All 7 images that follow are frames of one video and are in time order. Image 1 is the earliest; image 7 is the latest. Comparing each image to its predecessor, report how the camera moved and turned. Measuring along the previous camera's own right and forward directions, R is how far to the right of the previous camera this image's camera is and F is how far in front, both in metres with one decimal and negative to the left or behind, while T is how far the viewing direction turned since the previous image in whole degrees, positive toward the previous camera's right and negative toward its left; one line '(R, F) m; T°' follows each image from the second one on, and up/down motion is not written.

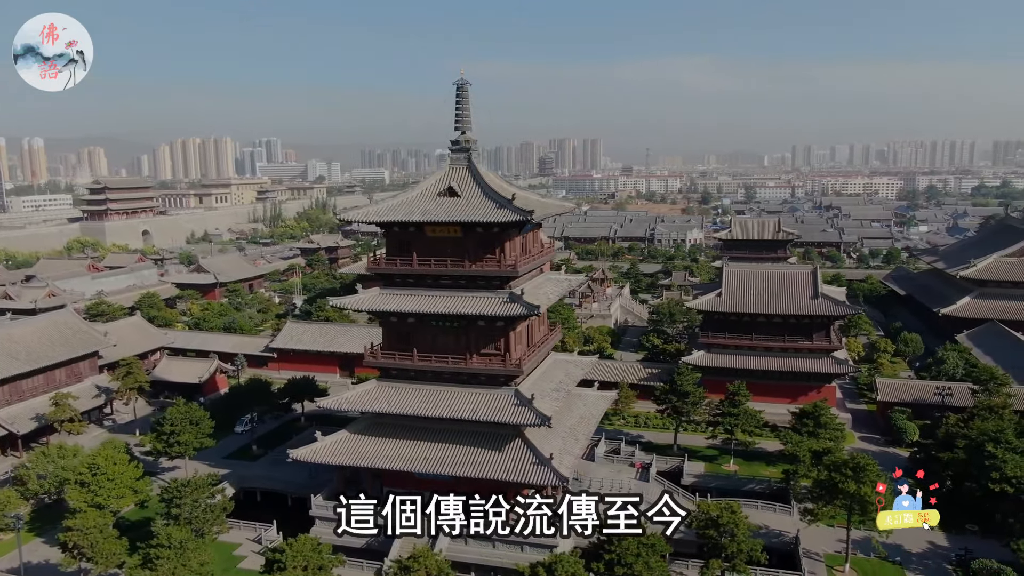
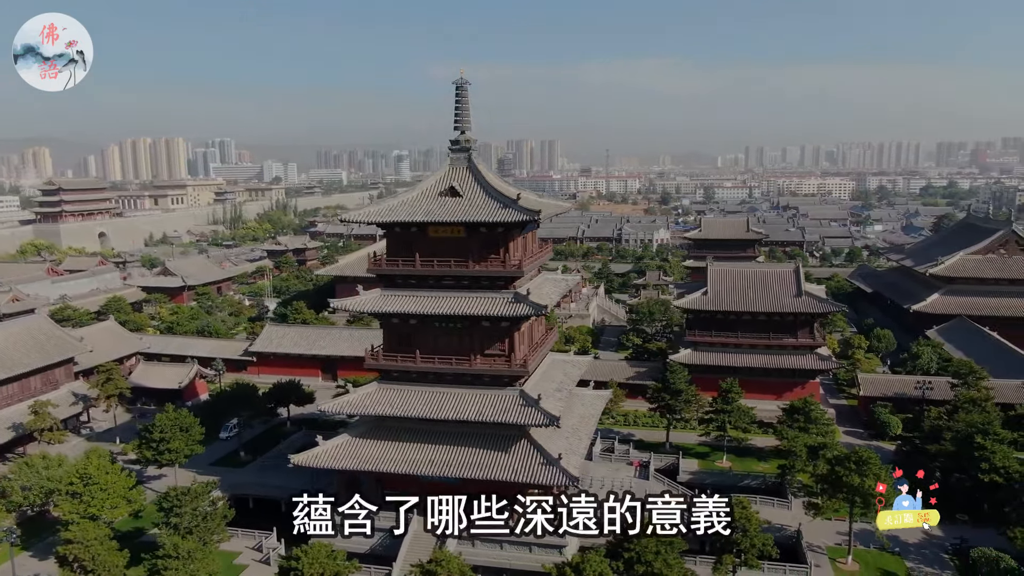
(-0.9, +0.1) m; +3°
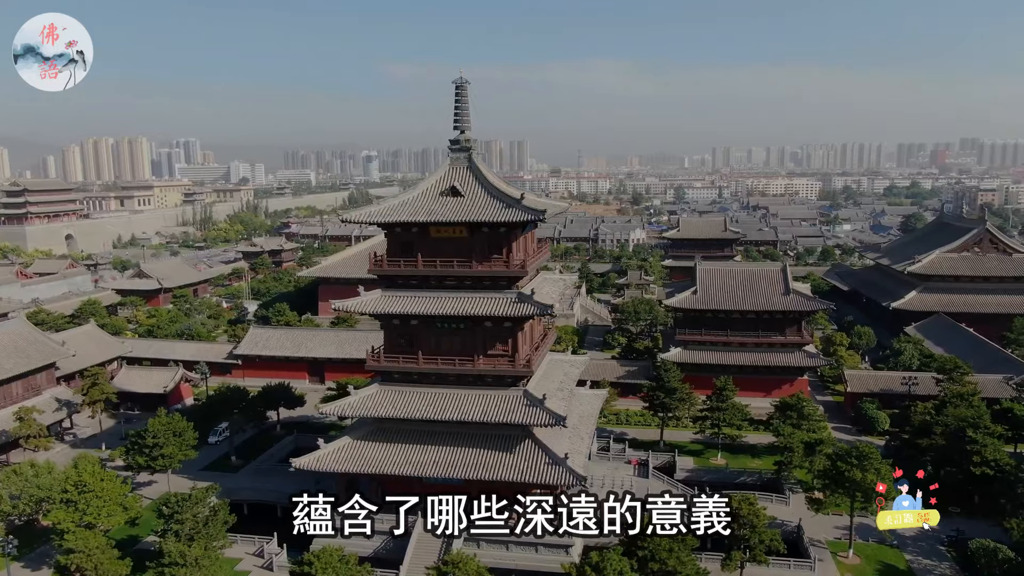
(-0.6, +0.1) m; +2°
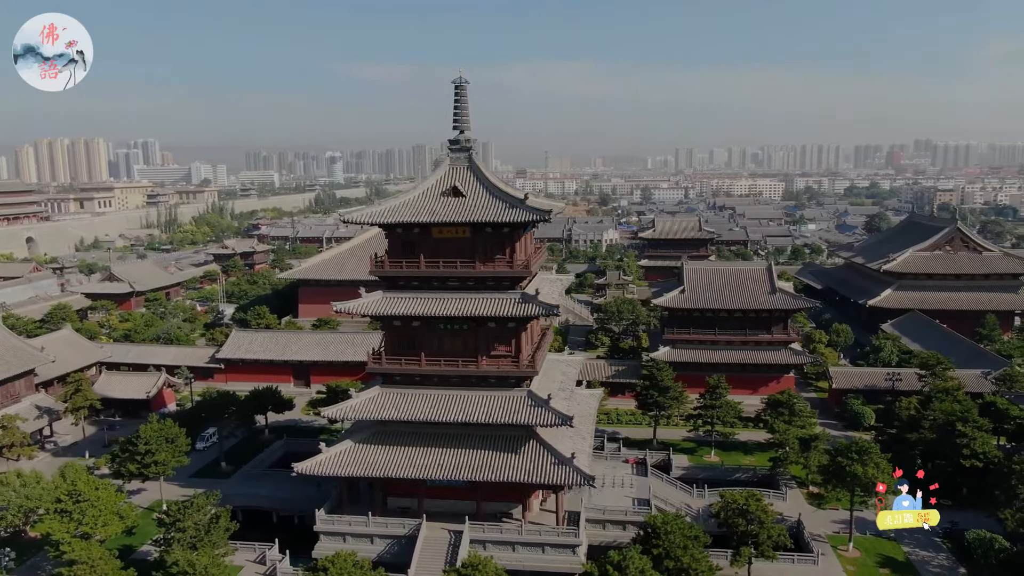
(-0.7, +0.1) m; +2°
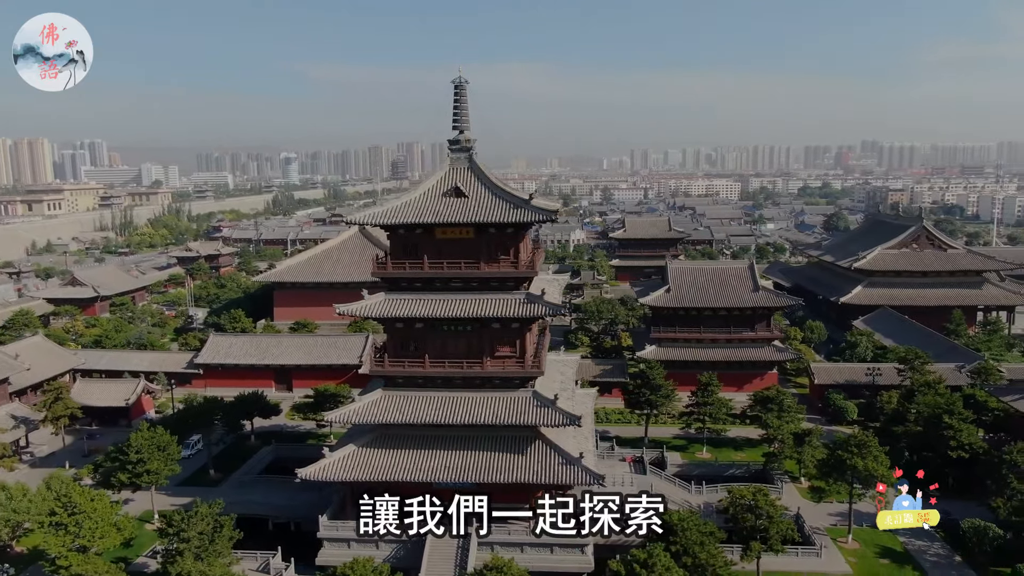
(-0.9, +0.1) m; +3°
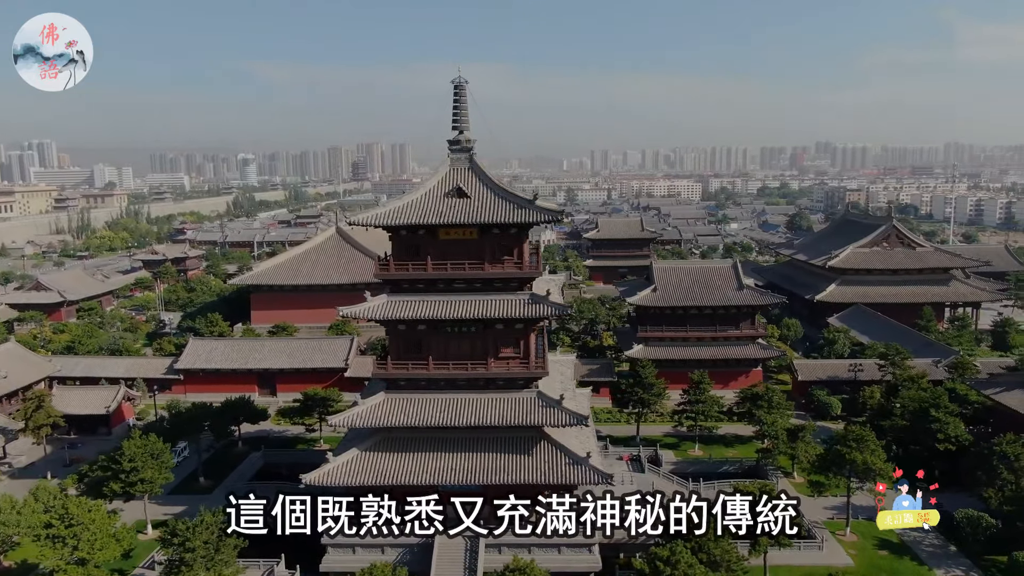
(-0.8, 0.0) m; +3°
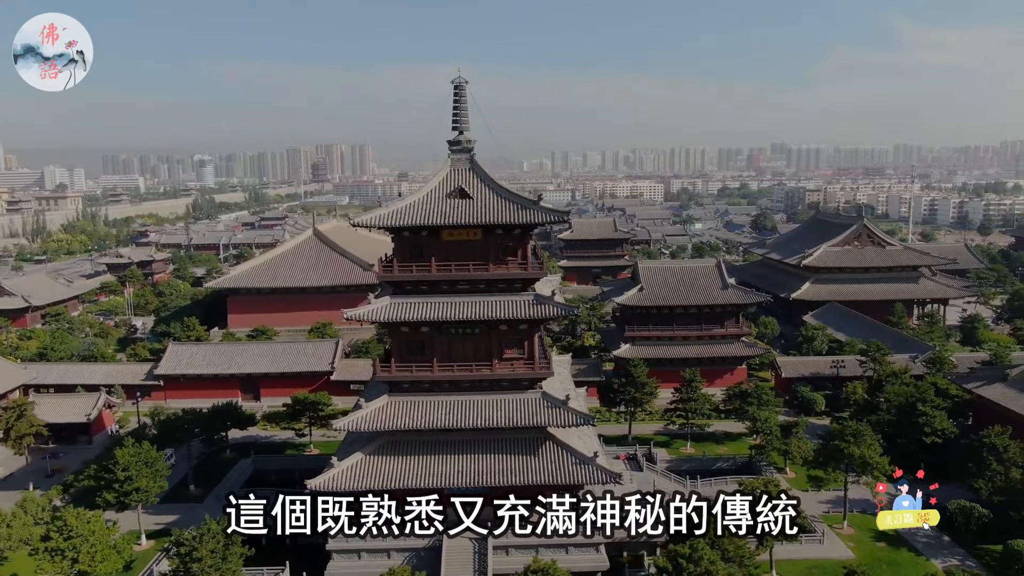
(-0.8, 0.0) m; +3°
